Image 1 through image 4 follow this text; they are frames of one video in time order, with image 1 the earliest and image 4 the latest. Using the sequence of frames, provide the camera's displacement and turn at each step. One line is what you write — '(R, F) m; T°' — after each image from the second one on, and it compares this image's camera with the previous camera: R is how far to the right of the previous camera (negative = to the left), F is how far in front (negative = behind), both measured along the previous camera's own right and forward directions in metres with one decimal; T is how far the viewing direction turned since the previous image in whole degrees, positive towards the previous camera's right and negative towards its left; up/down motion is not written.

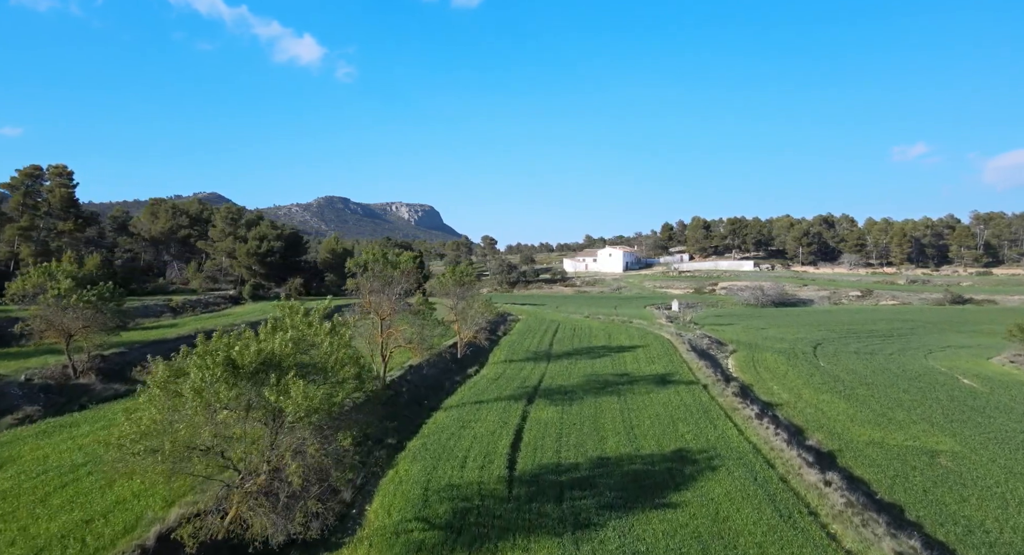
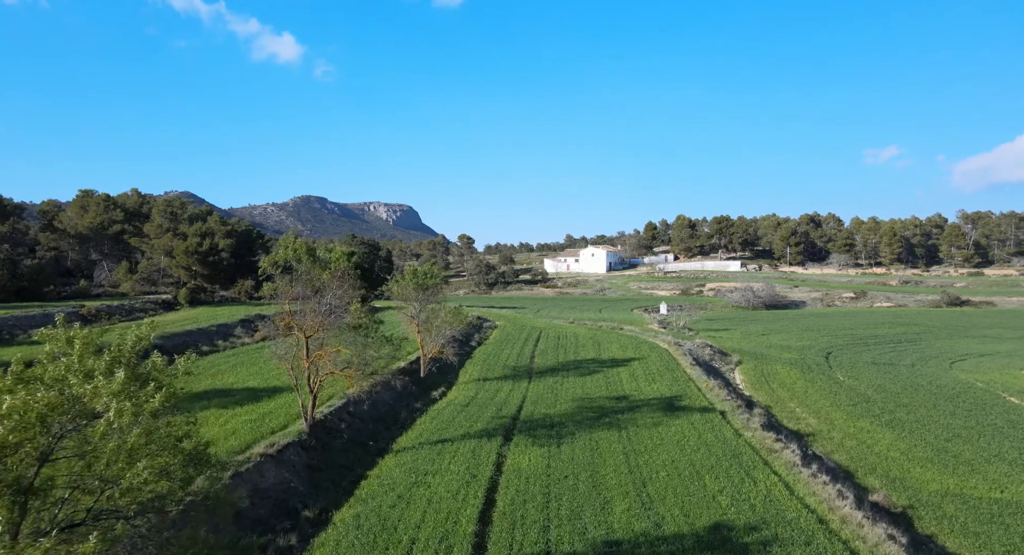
(+0.3, +6.4) m; +2°
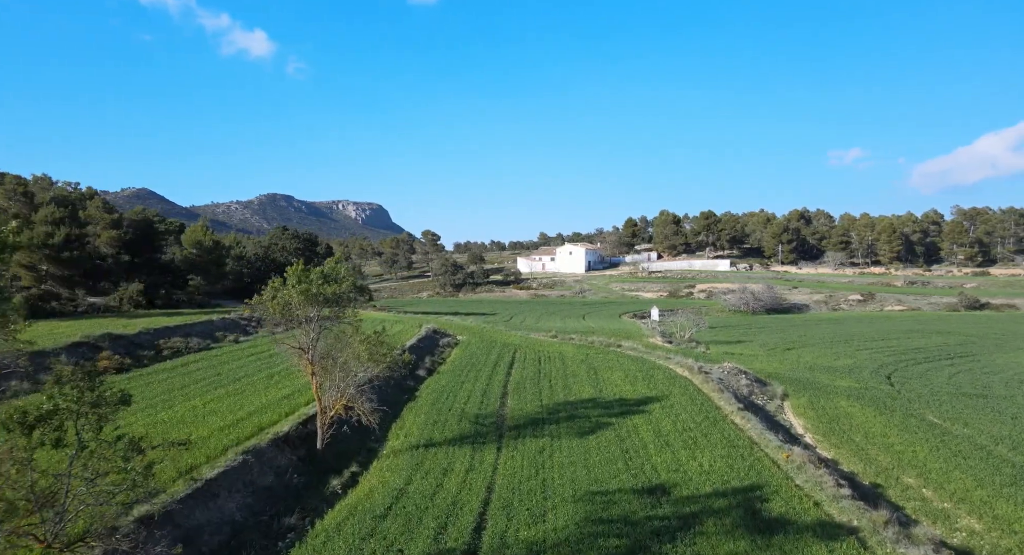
(+0.4, +12.6) m; +2°
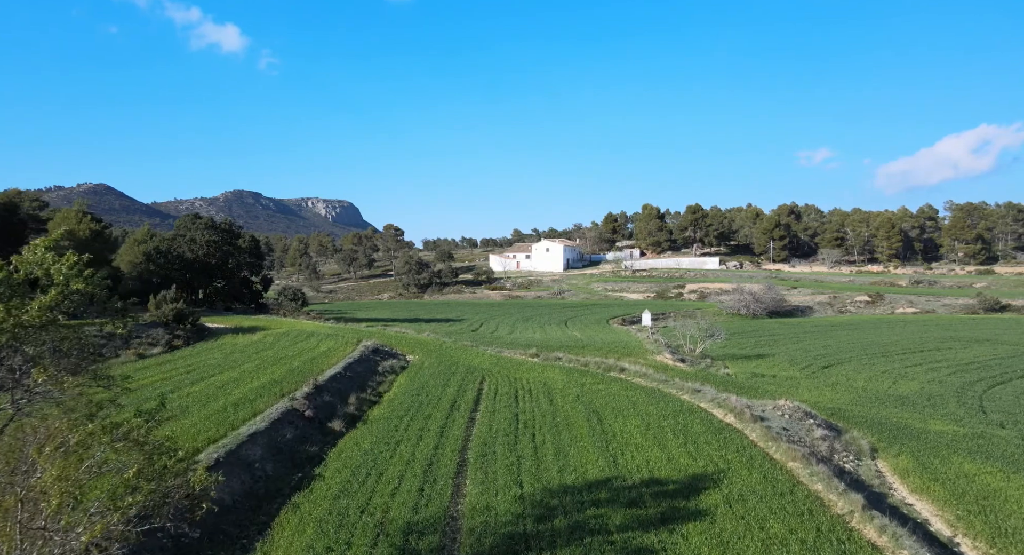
(+0.3, +11.0) m; +2°
